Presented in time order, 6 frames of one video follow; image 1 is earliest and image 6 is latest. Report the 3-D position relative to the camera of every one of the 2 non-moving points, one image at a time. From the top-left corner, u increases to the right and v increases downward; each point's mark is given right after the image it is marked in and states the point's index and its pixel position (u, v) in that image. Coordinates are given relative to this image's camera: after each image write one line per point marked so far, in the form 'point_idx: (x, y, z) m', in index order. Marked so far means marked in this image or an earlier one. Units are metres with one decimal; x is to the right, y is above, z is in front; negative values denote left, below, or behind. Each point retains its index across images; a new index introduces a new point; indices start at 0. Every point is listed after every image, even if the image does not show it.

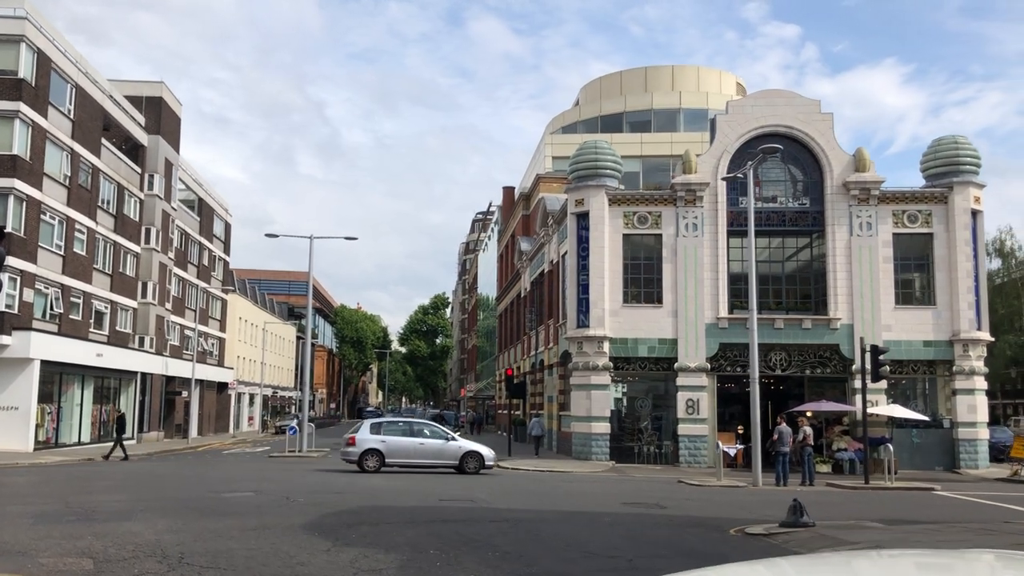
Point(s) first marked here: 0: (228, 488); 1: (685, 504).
0: (-5.8, -4.1, +19.2) m
1: (+3.3, -4.2, +18.1) m
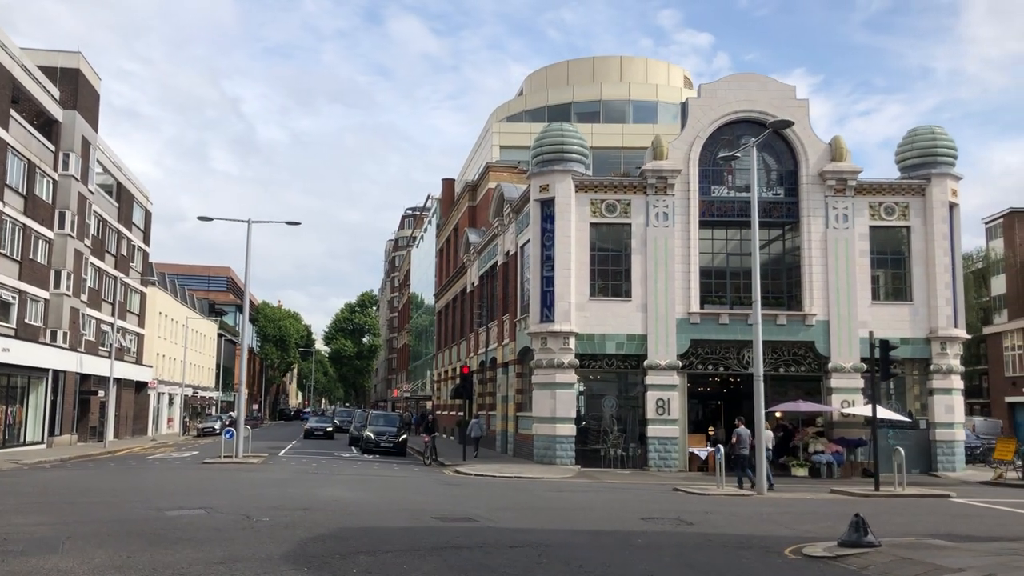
0: (-5.8, -3.7, +16.1) m
1: (+3.3, -3.9, +15.8) m
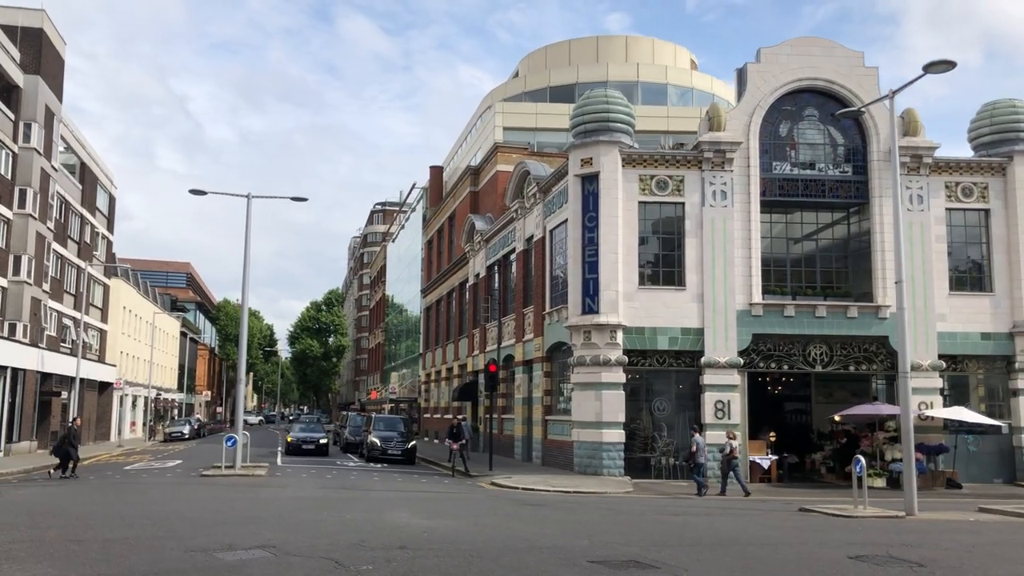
0: (-3.8, -3.2, +11.8) m
1: (+5.4, -3.4, +12.0) m
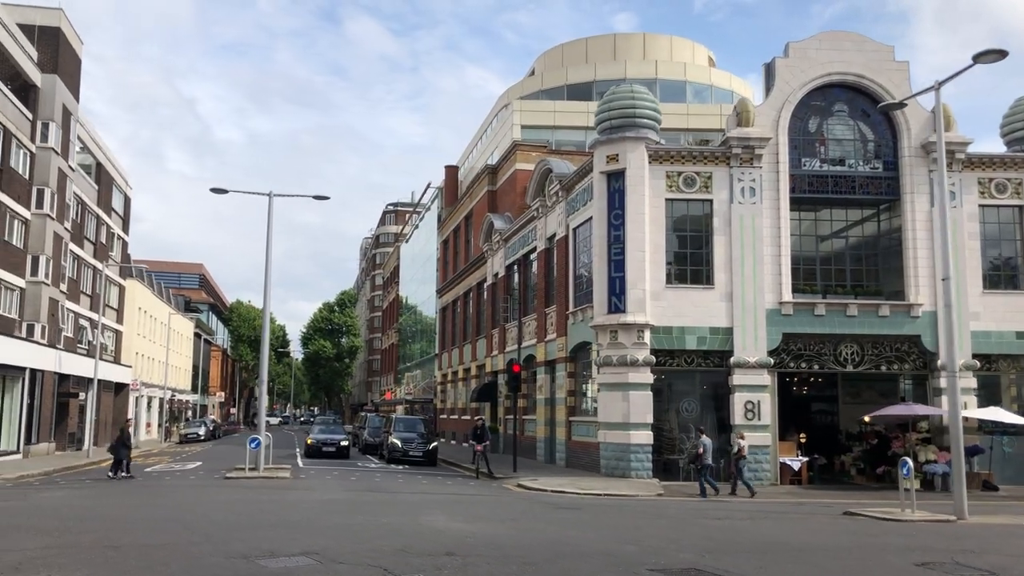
0: (-3.1, -3.2, +11.4) m
1: (+6.0, -3.4, +11.5) m
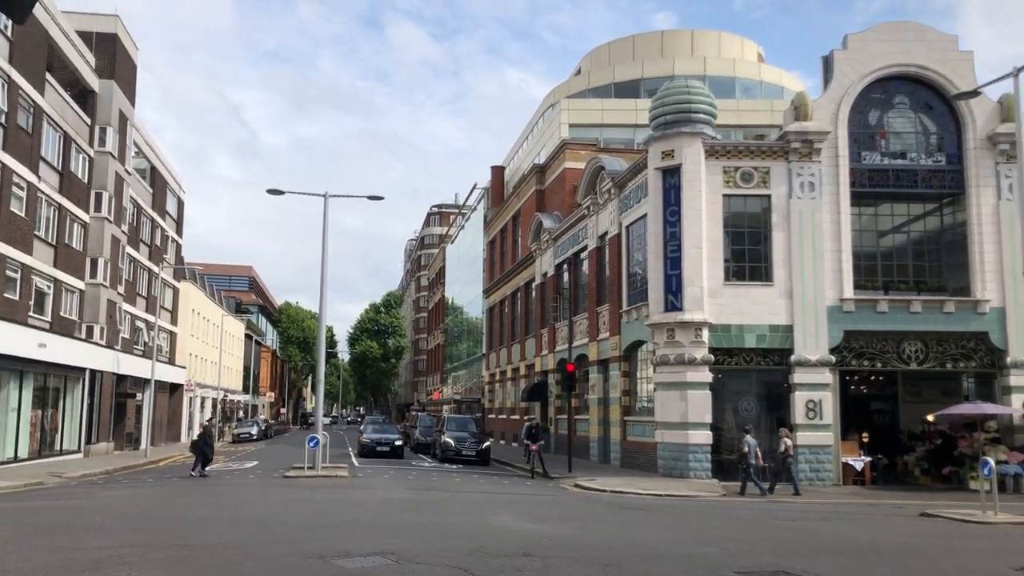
0: (-2.2, -3.1, +11.3) m
1: (+7.0, -3.3, +11.0) m
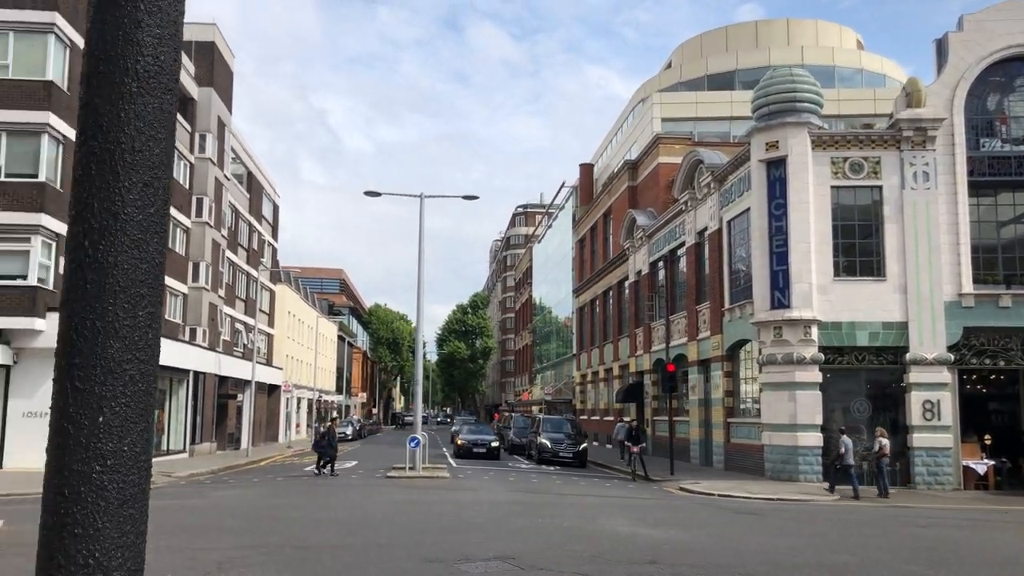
0: (-0.8, -3.1, +11.0) m
1: (+8.4, -3.2, +9.9) m
